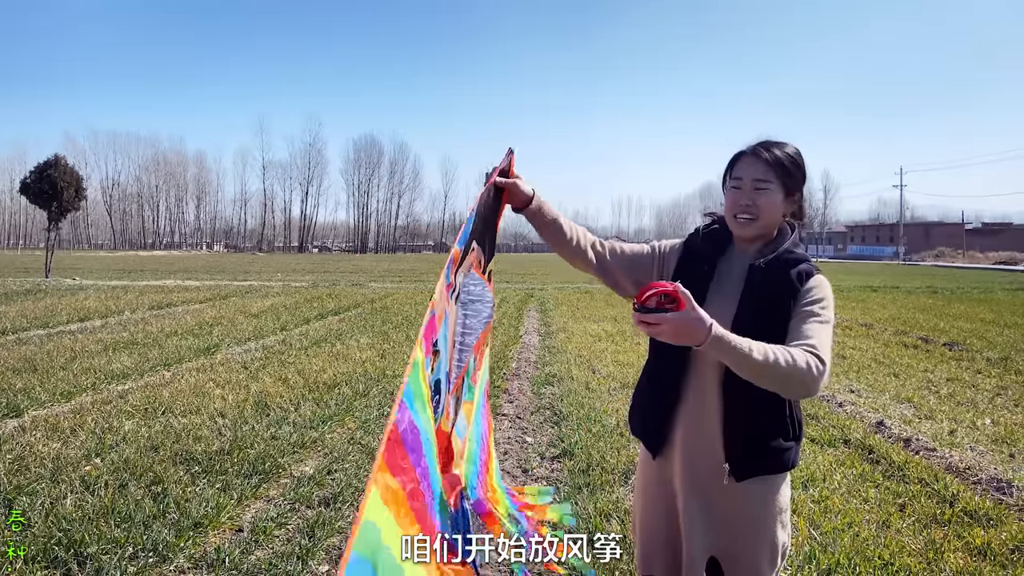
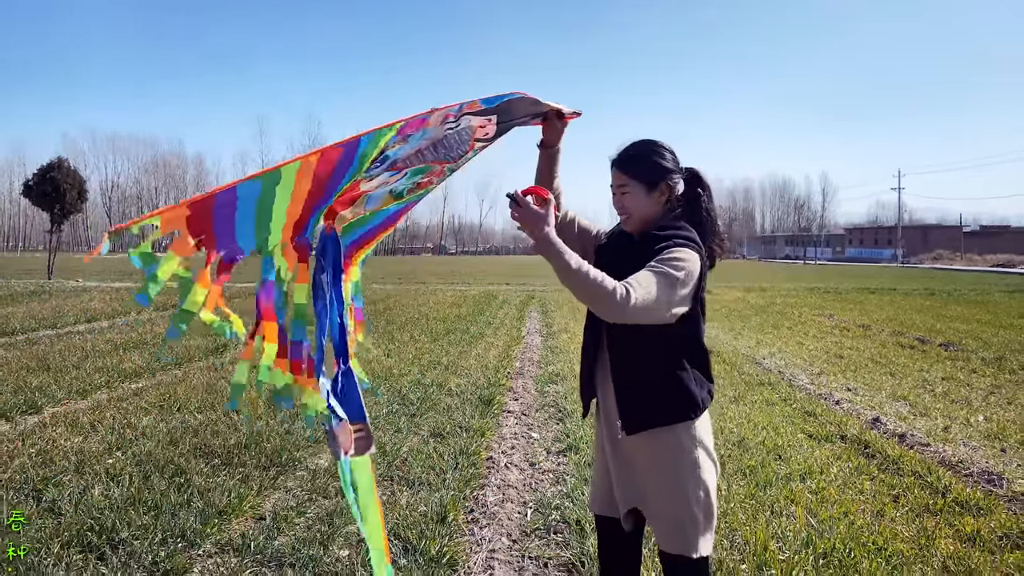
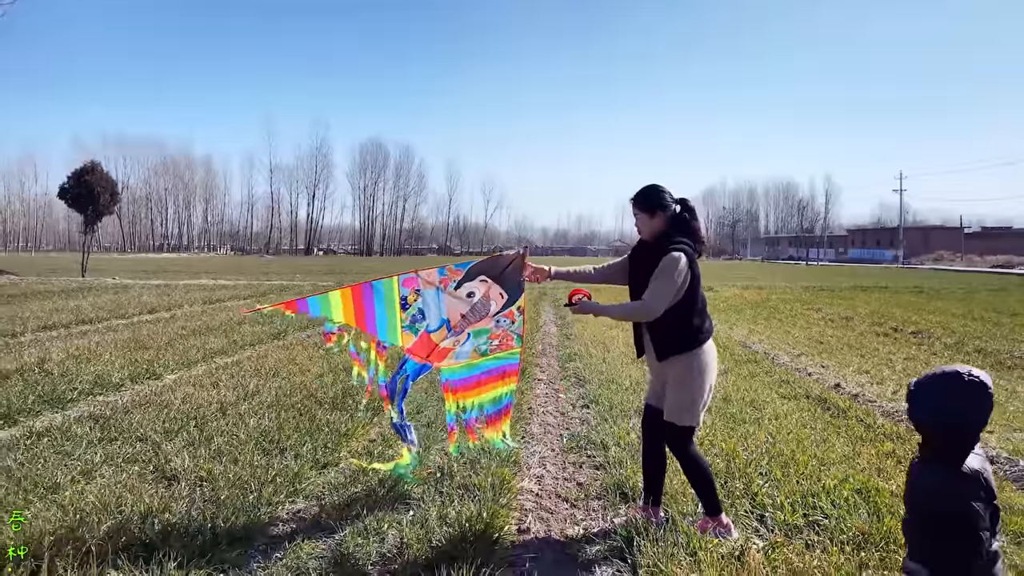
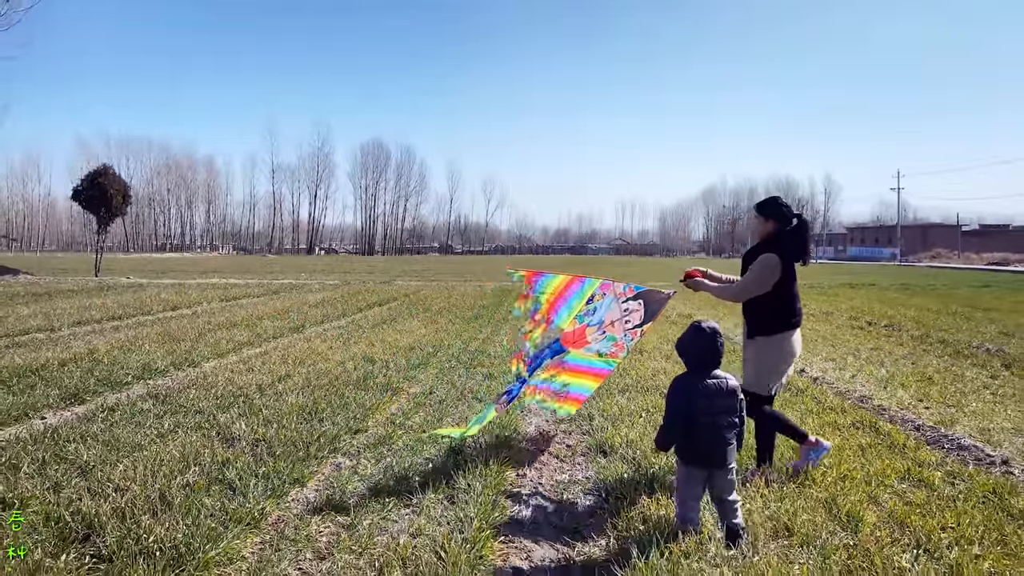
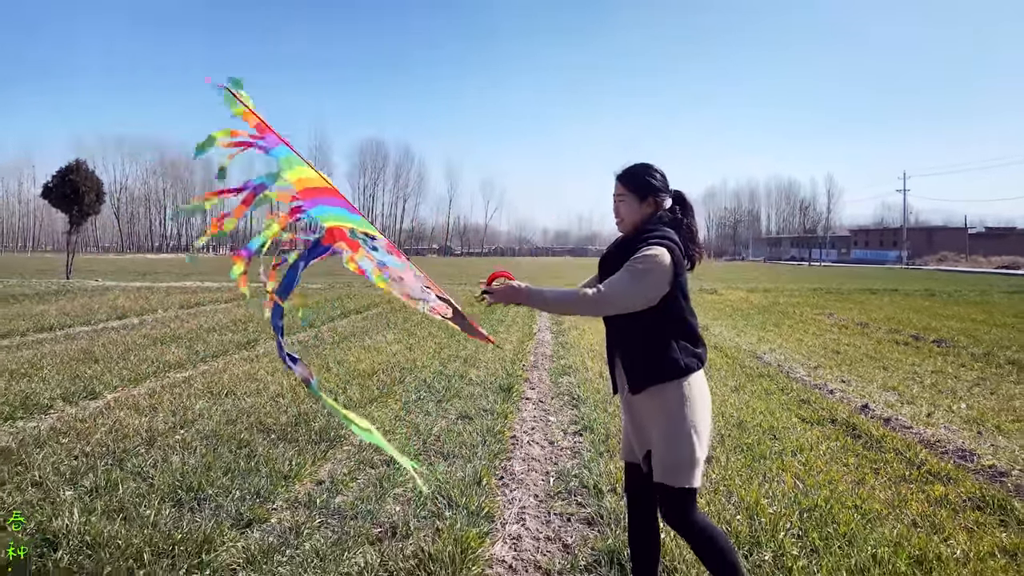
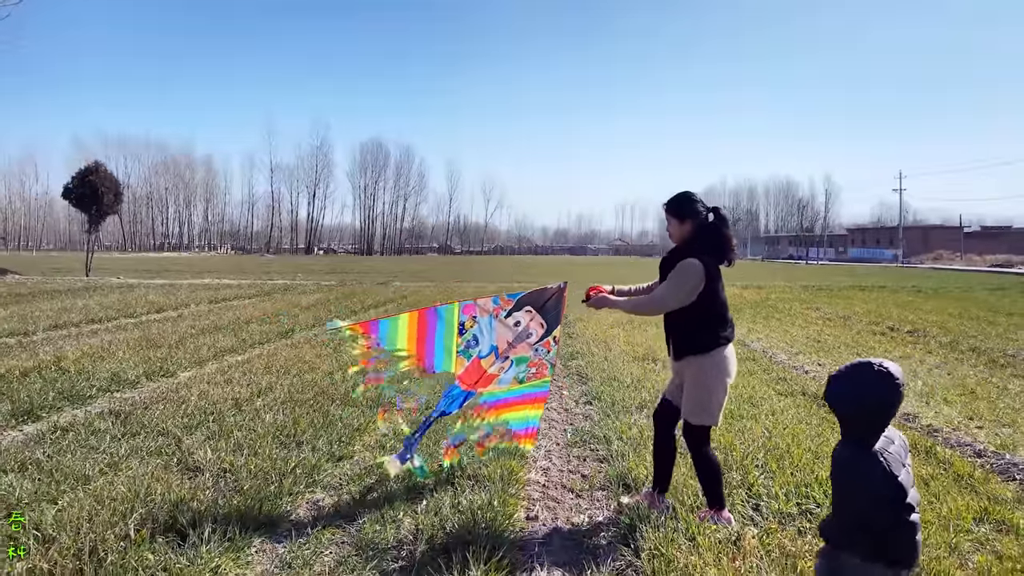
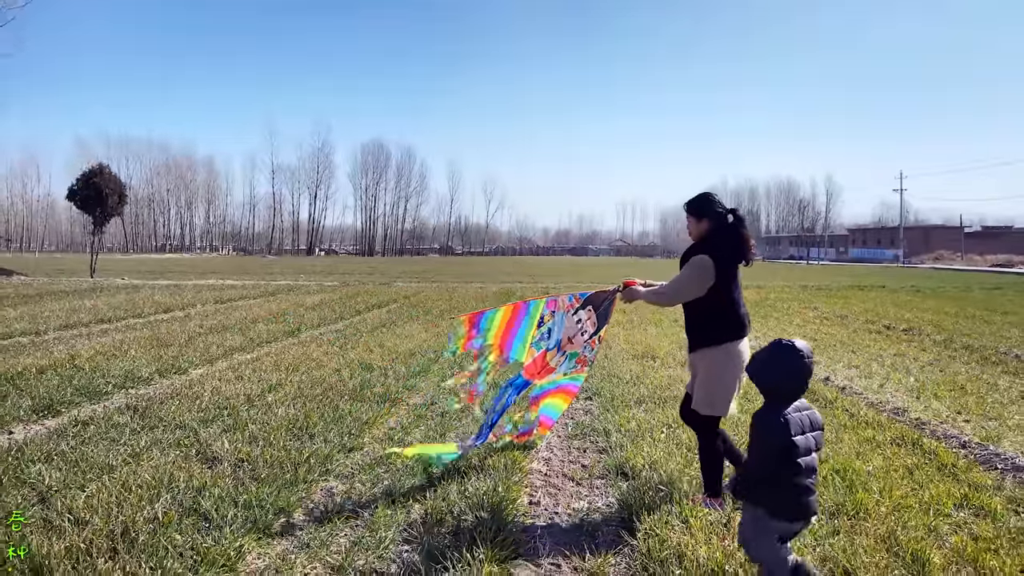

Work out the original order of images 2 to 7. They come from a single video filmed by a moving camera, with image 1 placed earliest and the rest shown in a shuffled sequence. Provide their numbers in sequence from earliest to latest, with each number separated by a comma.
2, 5, 3, 6, 7, 4
